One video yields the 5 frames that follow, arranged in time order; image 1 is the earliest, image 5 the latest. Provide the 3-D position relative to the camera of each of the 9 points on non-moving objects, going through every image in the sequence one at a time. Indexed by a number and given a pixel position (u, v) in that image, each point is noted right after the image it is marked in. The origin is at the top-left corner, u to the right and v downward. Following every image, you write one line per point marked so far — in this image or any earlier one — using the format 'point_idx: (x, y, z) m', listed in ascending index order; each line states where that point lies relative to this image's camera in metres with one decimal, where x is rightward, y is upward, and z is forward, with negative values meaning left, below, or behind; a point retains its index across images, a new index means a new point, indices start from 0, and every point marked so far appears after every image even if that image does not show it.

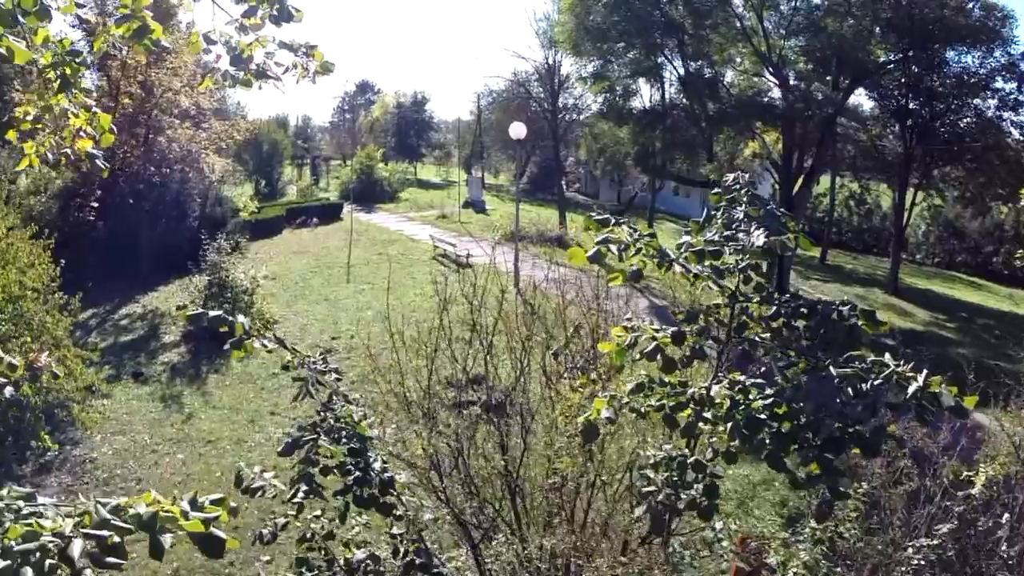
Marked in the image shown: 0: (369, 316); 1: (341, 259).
0: (-2.2, -0.4, +10.3) m
1: (-3.4, +0.6, +13.6) m
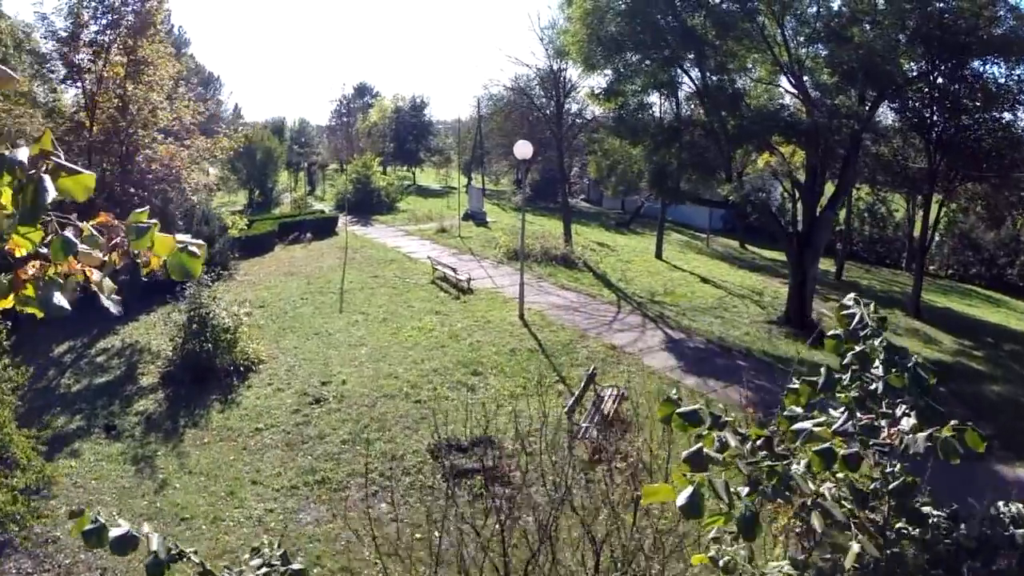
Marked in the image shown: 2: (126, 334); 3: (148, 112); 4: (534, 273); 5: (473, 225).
0: (-2.1, -0.9, +9.5) m
1: (-3.3, +0.1, +12.8) m
2: (-6.0, -0.8, +10.7) m
3: (-6.0, +2.8, +11.0) m
4: (+0.4, +0.2, +14.0) m
5: (-1.1, +1.6, +18.5) m
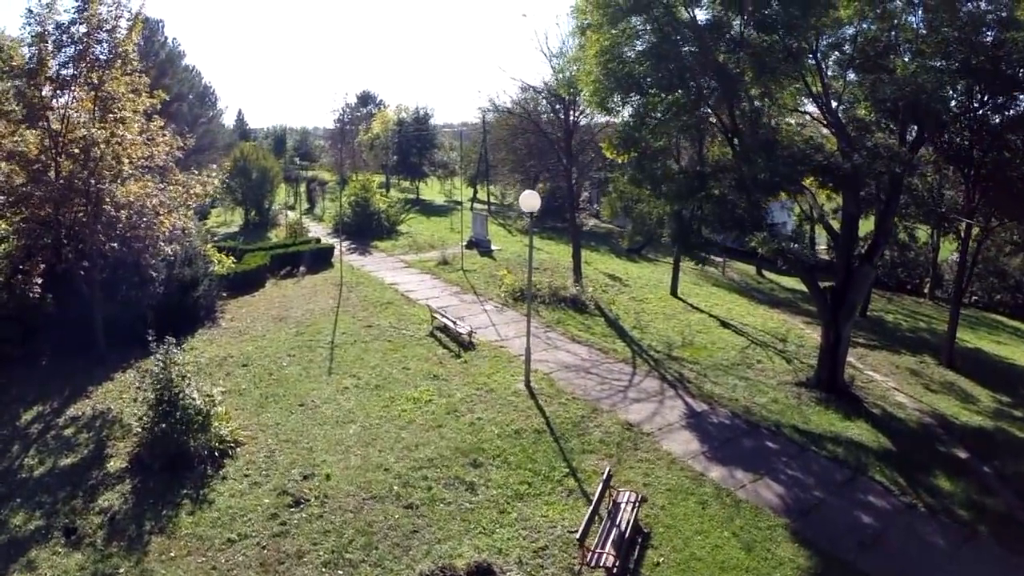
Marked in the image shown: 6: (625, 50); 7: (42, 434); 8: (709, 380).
0: (-2.0, -1.9, +8.6) m
1: (-3.2, -0.8, +11.9) m
2: (-5.9, -1.6, +9.9) m
3: (-5.8, +1.9, +10.1) m
4: (+0.5, -0.6, +13.0) m
5: (-0.9, +0.9, +17.6) m
6: (+1.7, +3.5, +10.3) m
7: (-6.1, -1.9, +9.0) m
8: (+3.2, -1.5, +11.2) m
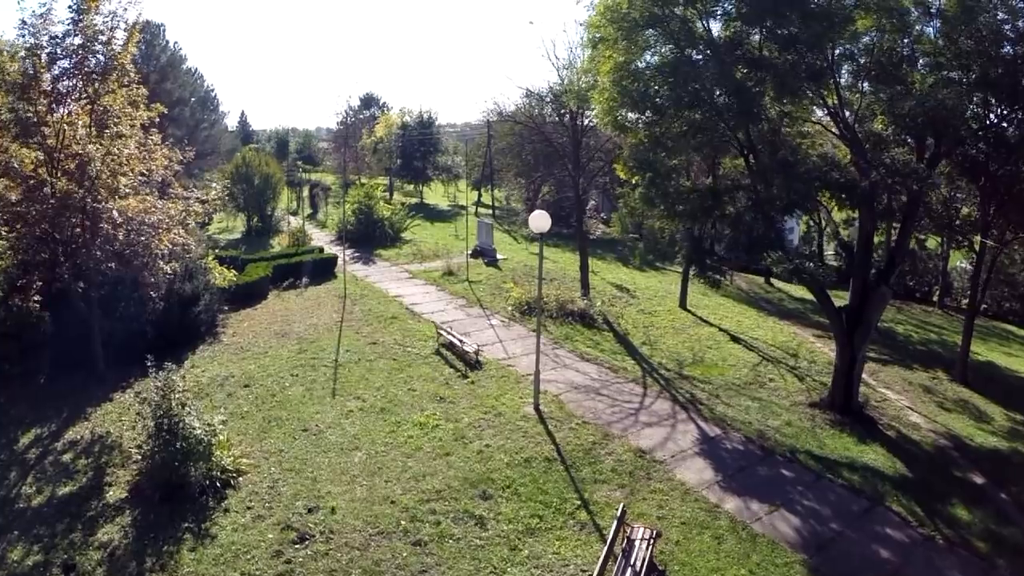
0: (-1.9, -2.2, +8.4) m
1: (-3.1, -1.0, +11.7) m
2: (-5.8, -1.9, +9.7) m
3: (-5.7, +1.6, +9.8) m
4: (+0.7, -0.9, +12.8) m
5: (-0.7, +0.6, +17.3) m
6: (+1.9, +3.2, +10.0) m
7: (-6.0, -2.2, +8.8) m
8: (+3.3, -1.8, +10.9) m
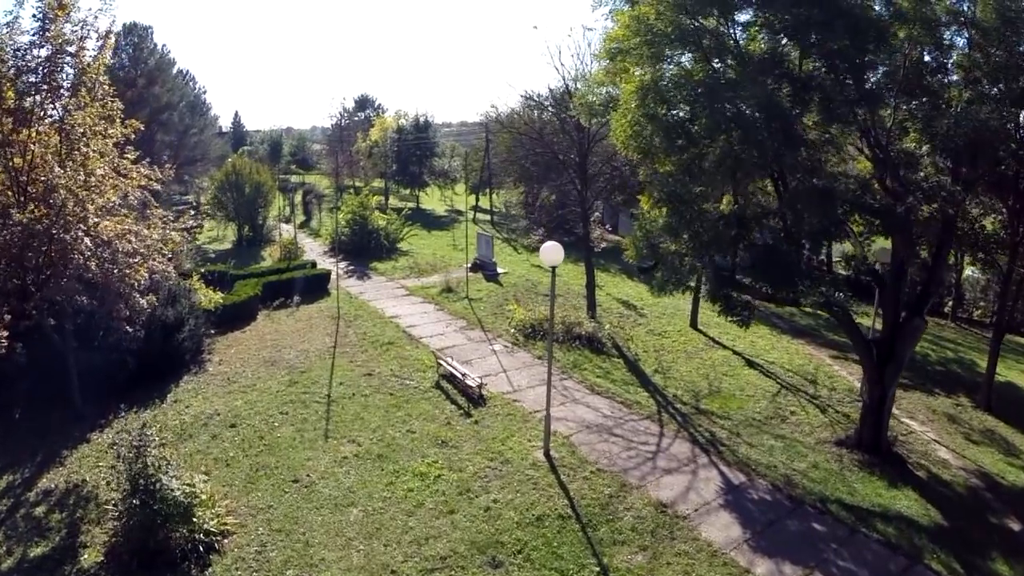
0: (-1.8, -2.6, +7.7) m
1: (-3.0, -1.5, +10.9) m
2: (-5.7, -2.3, +8.9) m
3: (-5.6, +1.2, +9.0) m
4: (+0.8, -1.3, +12.1) m
5: (-0.7, +0.3, +16.6) m
6: (+2.0, +2.8, +9.2) m
7: (-5.9, -2.6, +8.0) m
8: (+3.4, -2.3, +10.2) m
